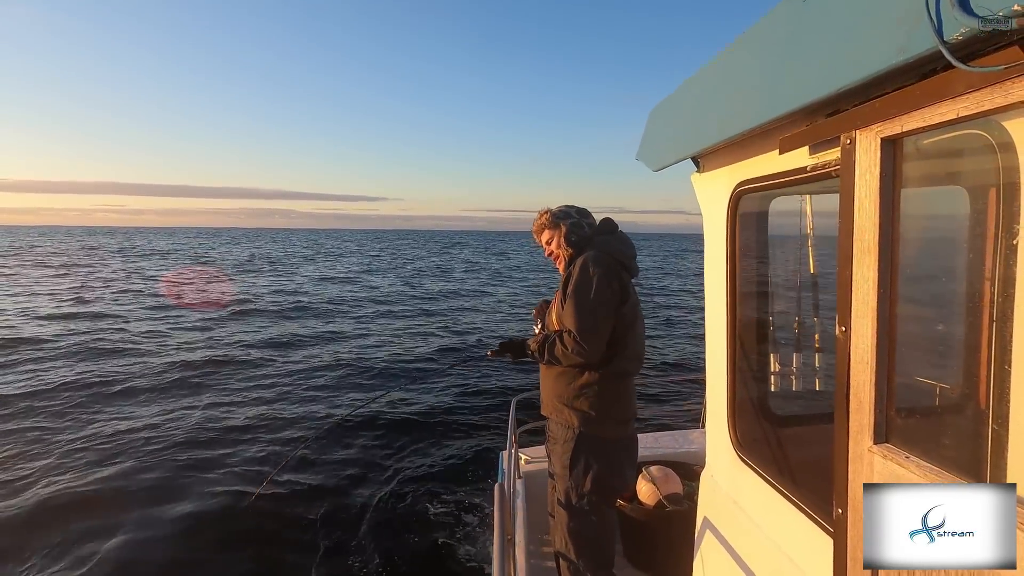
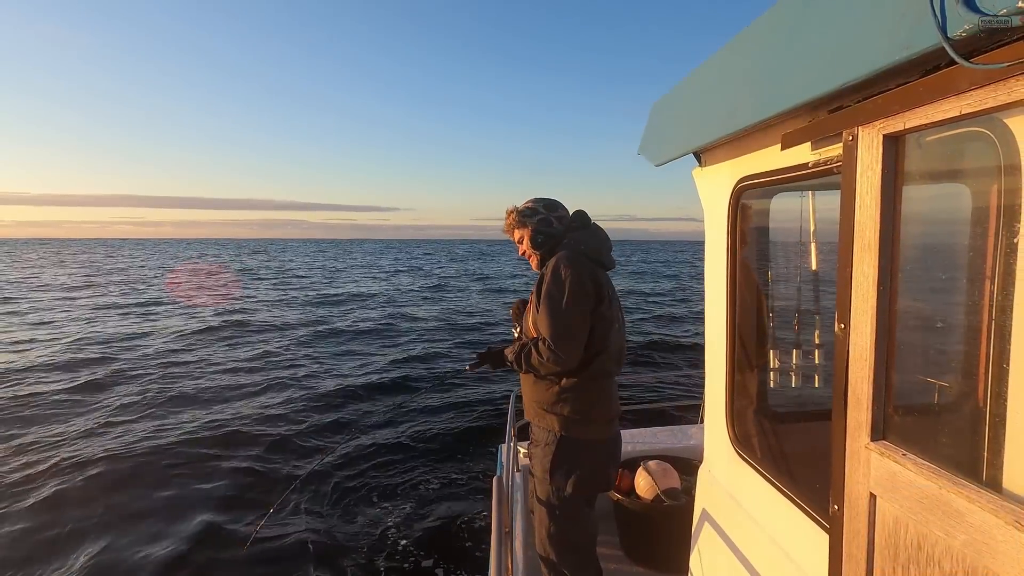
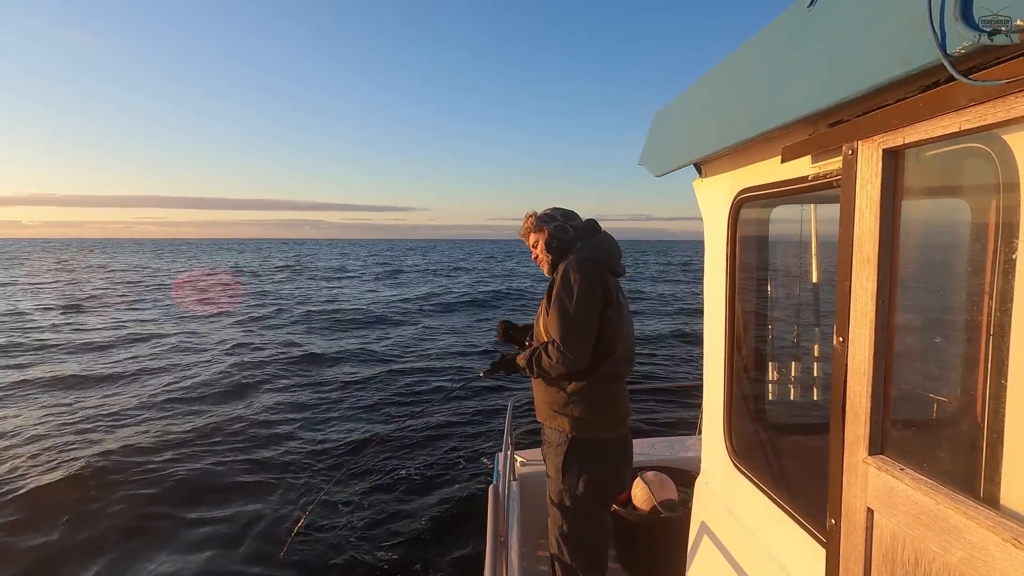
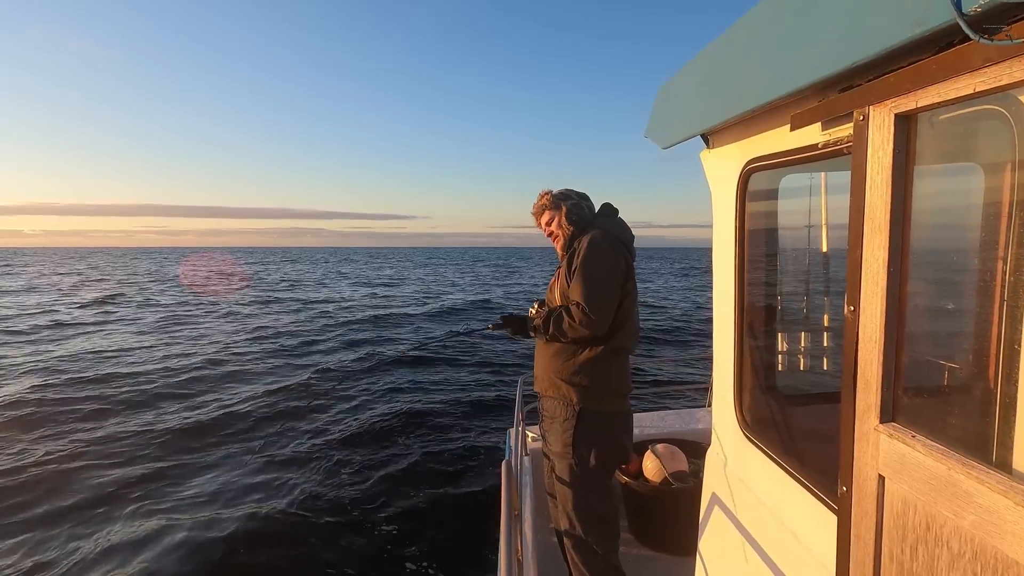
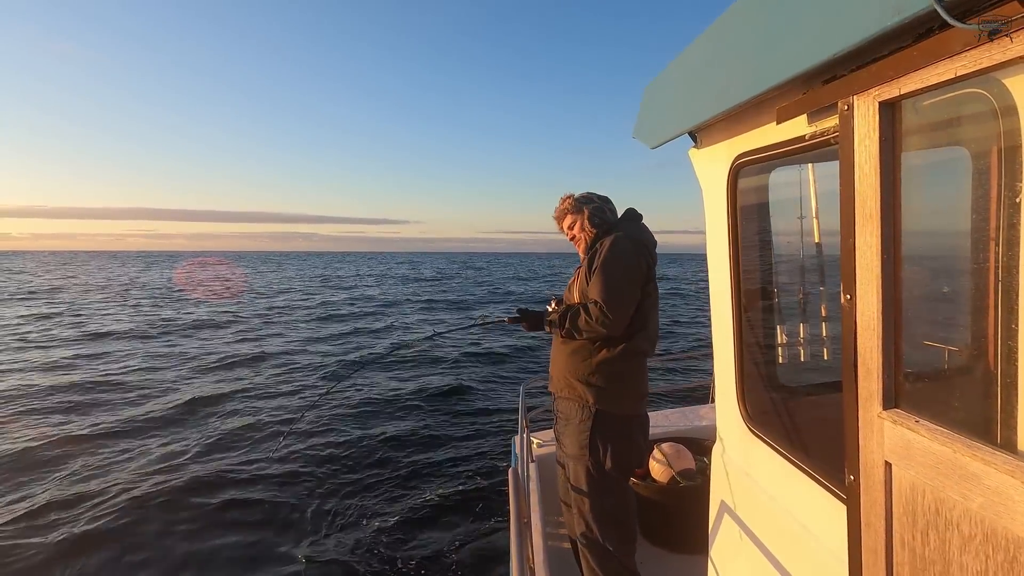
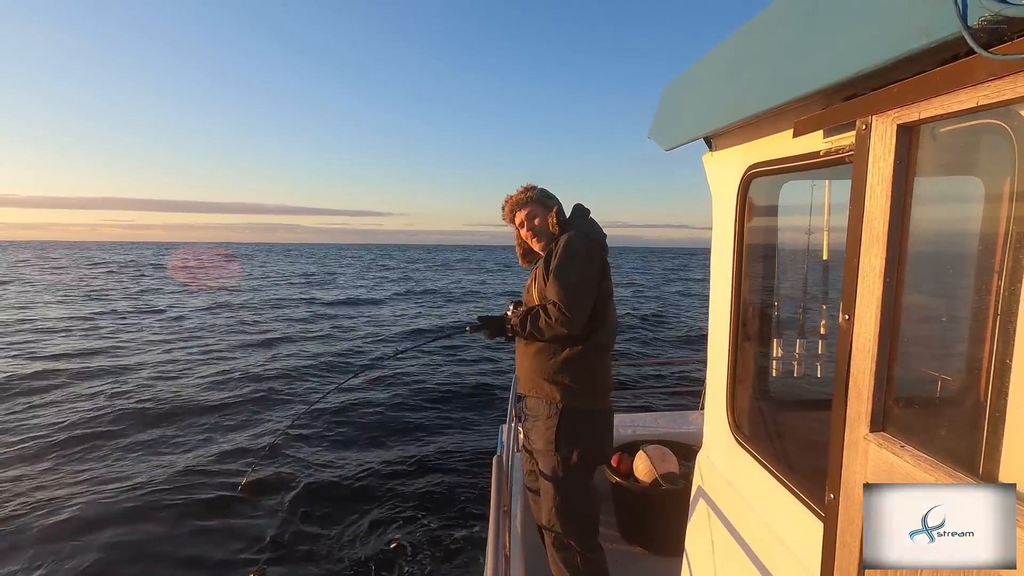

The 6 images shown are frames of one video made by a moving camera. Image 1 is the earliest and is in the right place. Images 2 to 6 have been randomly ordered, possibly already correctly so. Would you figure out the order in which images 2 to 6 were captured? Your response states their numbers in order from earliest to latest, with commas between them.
6, 2, 5, 3, 4
